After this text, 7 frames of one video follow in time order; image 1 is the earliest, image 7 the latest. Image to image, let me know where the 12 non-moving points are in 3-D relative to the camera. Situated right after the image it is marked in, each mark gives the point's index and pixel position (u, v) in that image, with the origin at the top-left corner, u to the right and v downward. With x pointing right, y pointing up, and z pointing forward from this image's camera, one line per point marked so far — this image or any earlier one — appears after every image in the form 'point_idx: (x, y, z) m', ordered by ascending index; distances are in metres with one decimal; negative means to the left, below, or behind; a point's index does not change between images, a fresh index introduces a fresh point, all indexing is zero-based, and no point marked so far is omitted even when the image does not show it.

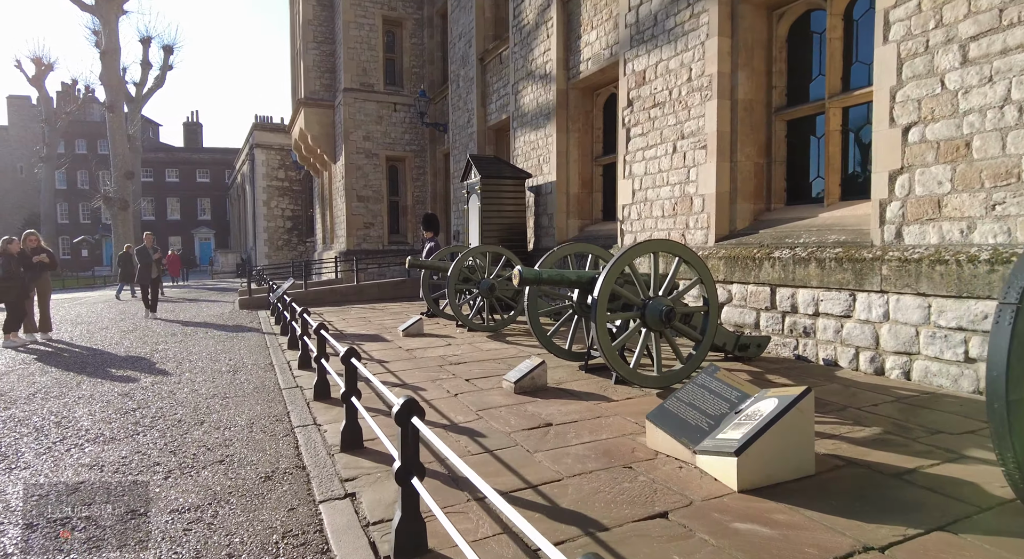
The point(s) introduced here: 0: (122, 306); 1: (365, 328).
0: (-8.1, -0.5, +12.7) m
1: (-2.0, -0.7, +8.4) m
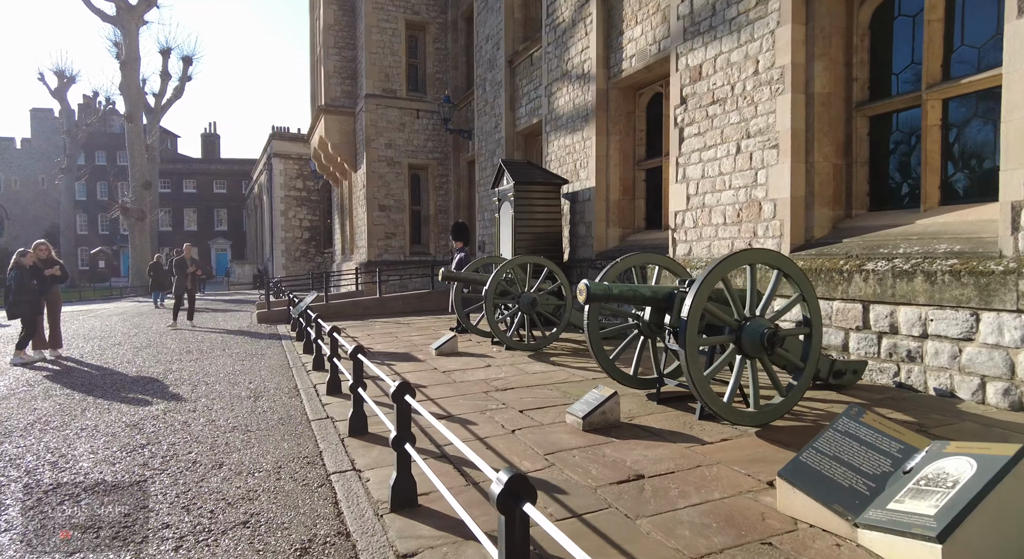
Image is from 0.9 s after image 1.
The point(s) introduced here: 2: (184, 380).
0: (-7.5, -0.8, +12.2) m
1: (-1.5, -0.8, +7.8) m
2: (-3.2, -1.0, +5.9) m
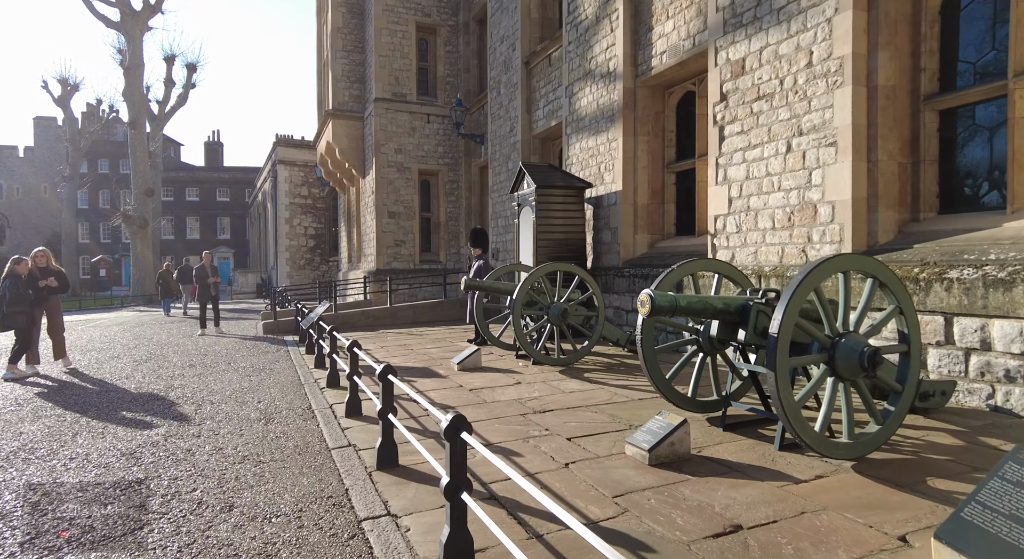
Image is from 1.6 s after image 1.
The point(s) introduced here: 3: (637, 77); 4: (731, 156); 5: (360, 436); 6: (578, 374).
0: (-7.2, -1.0, +11.8) m
1: (-1.2, -0.9, +7.3) m
2: (-2.9, -1.1, +5.4) m
3: (+1.7, +2.7, +8.3) m
4: (+2.3, +1.3, +6.4) m
5: (-1.0, -1.0, +4.0) m
6: (+0.6, -0.9, +5.9) m
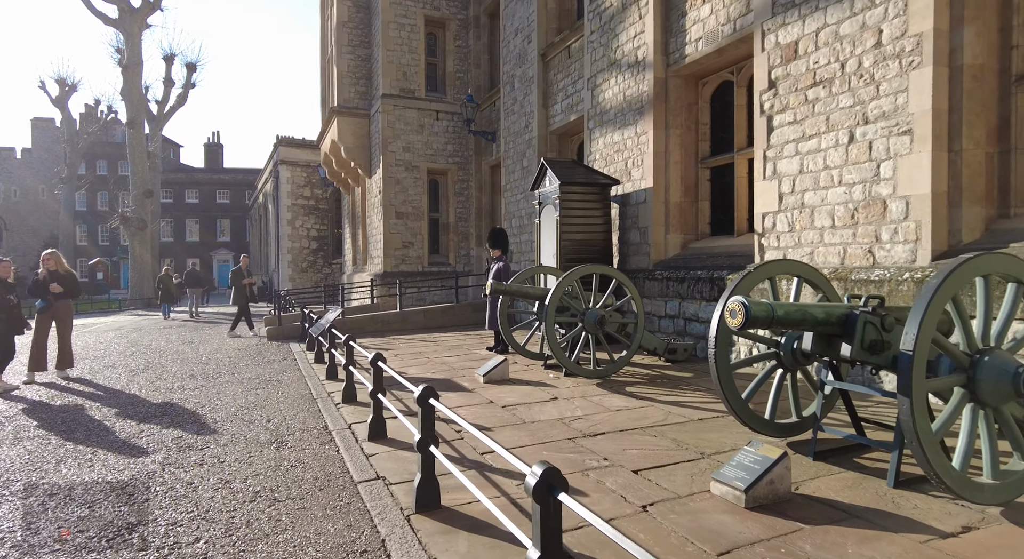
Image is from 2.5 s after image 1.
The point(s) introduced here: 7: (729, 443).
0: (-6.9, -1.0, +11.2) m
1: (-0.9, -1.0, +6.8) m
2: (-2.6, -1.1, +4.9) m
3: (+2.0, +2.7, +7.7) m
4: (+2.6, +1.2, +5.8) m
5: (-0.7, -1.0, +3.4) m
6: (+0.9, -0.9, +5.4) m
7: (+1.3, -1.0, +3.6) m
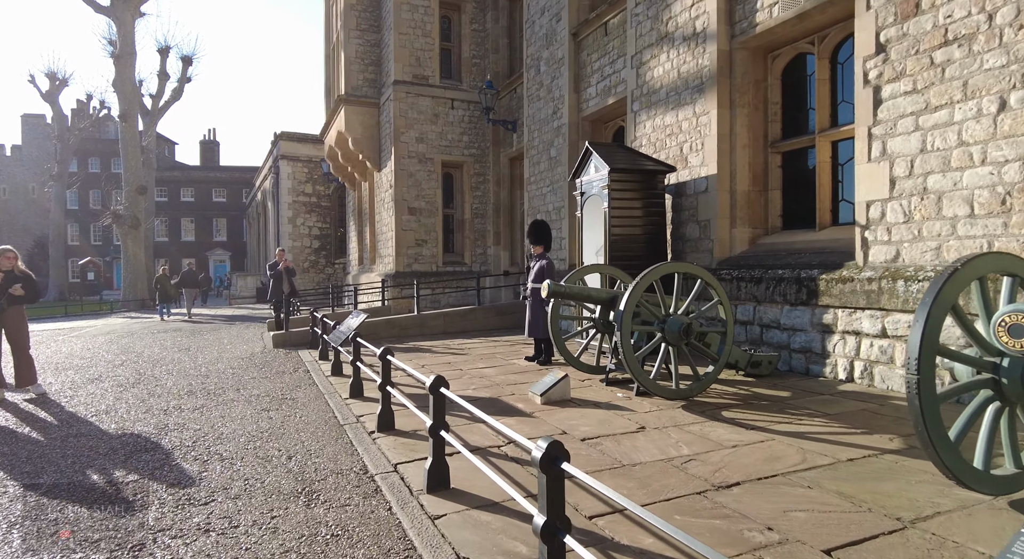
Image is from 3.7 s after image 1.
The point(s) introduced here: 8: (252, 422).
0: (-6.4, -1.0, +10.2) m
1: (-0.4, -1.0, +5.8) m
2: (-2.1, -1.1, +3.9) m
3: (+2.5, +2.7, +6.8) m
4: (+3.1, +1.2, +4.9) m
5: (-0.2, -1.0, +2.5) m
6: (+1.4, -0.9, +4.4) m
7: (+1.8, -1.0, +2.6) m
8: (-2.0, -1.1, +4.6) m
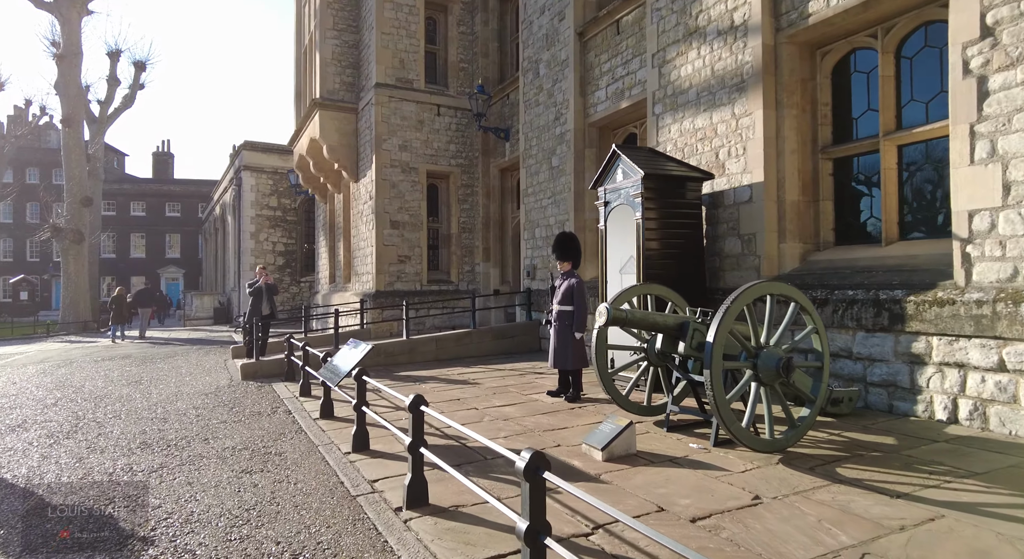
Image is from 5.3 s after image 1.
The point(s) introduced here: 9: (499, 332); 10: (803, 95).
0: (-6.4, -1.3, +8.8) m
1: (-0.2, -1.2, +4.8) m
2: (-1.7, -1.2, +2.8) m
3: (+2.7, +2.5, +6.1) m
4: (+3.4, +1.1, +4.2) m
5: (+0.3, -1.1, +1.5) m
6: (+1.8, -1.1, +3.5) m
7: (+2.3, -1.0, +1.8) m
8: (-1.6, -1.2, +3.5) m
9: (-0.2, -0.8, +9.5) m
10: (+2.9, +1.8, +6.1) m
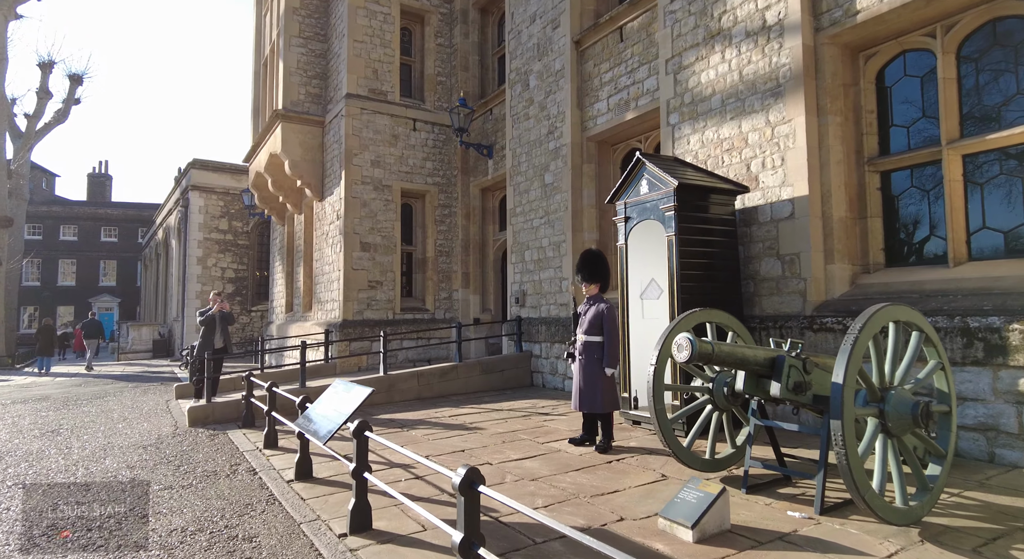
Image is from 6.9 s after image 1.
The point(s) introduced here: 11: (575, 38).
0: (-6.5, -1.6, +7.3) m
1: (+0.1, -1.3, +3.8) m
2: (-1.3, -1.2, +1.7) m
3: (+2.8, +2.2, +5.4) m
4: (+3.7, +1.0, +3.5) m
5: (+0.8, -1.1, +0.5) m
6: (+2.1, -1.2, +2.7) m
7: (+2.7, -1.0, +1.0) m
8: (-1.3, -1.3, +2.4) m
9: (-0.3, -1.2, +8.5) m
10: (+3.0, +1.6, +5.5) m
11: (+0.9, +3.3, +8.4) m
